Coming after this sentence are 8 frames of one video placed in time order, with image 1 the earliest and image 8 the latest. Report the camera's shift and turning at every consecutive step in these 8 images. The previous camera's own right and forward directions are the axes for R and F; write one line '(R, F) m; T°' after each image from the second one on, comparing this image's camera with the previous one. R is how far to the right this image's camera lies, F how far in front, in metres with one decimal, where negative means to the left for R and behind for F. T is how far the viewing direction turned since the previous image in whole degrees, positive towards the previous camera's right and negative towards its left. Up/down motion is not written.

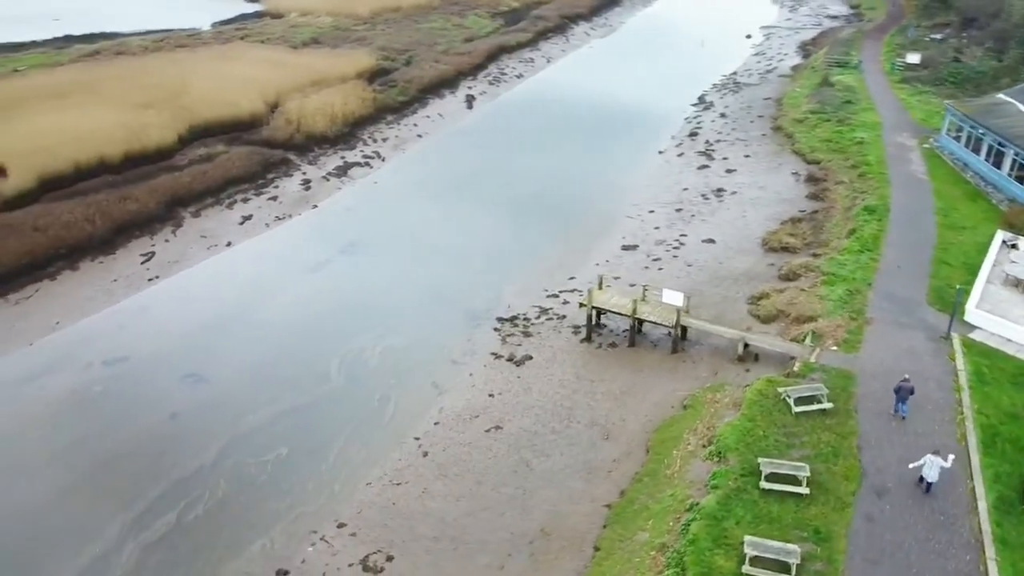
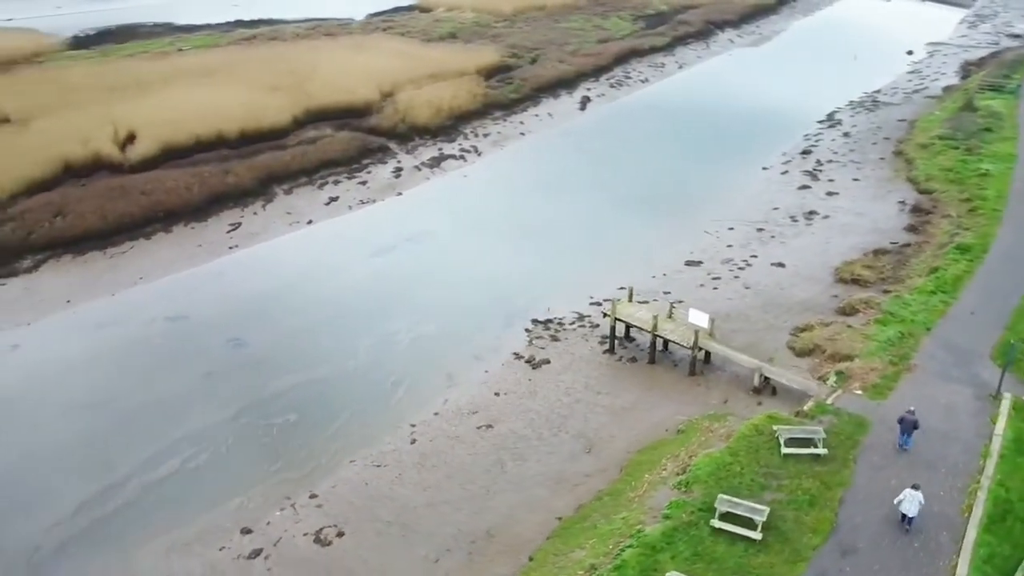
(+3.5, +0.3) m; -11°
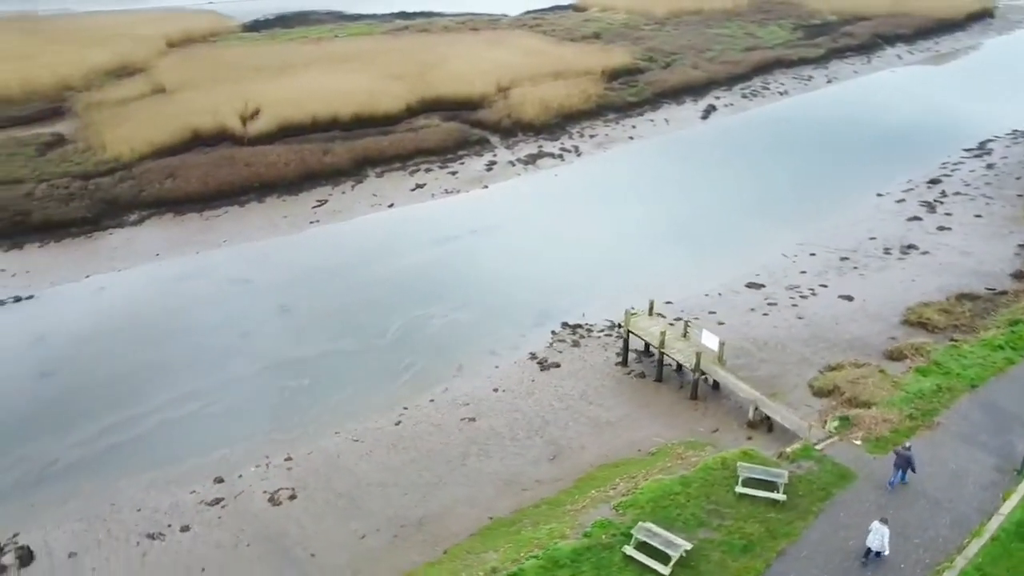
(+4.1, +0.5) m; -12°
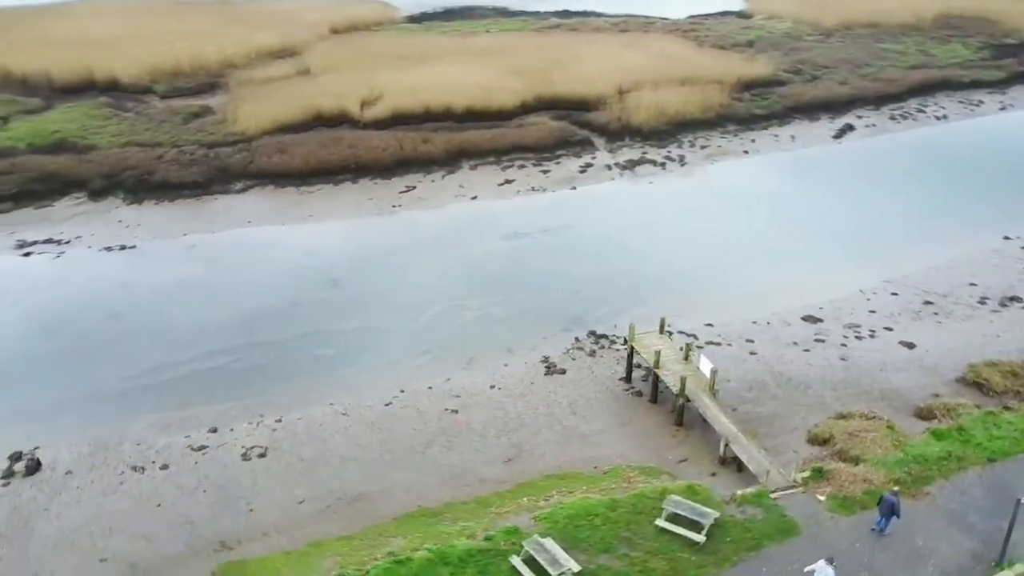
(+4.3, +0.5) m; -13°
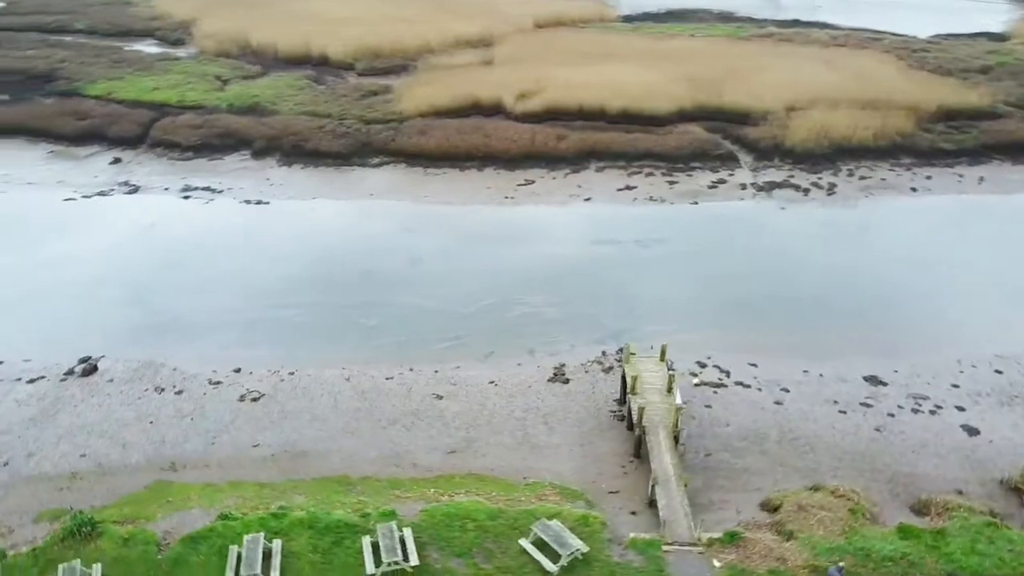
(+5.8, +0.9) m; -17°
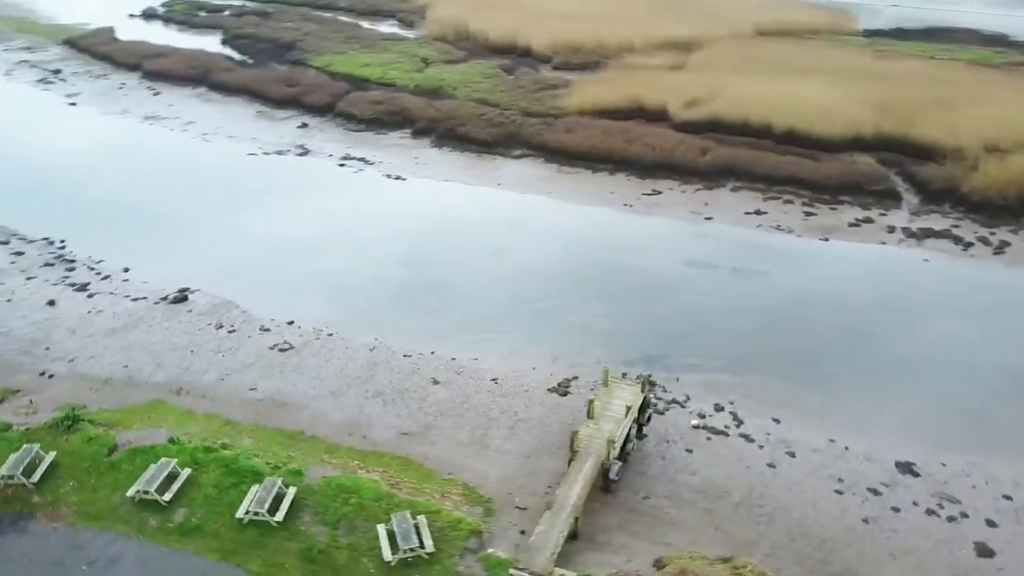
(+6.0, +0.9) m; -18°
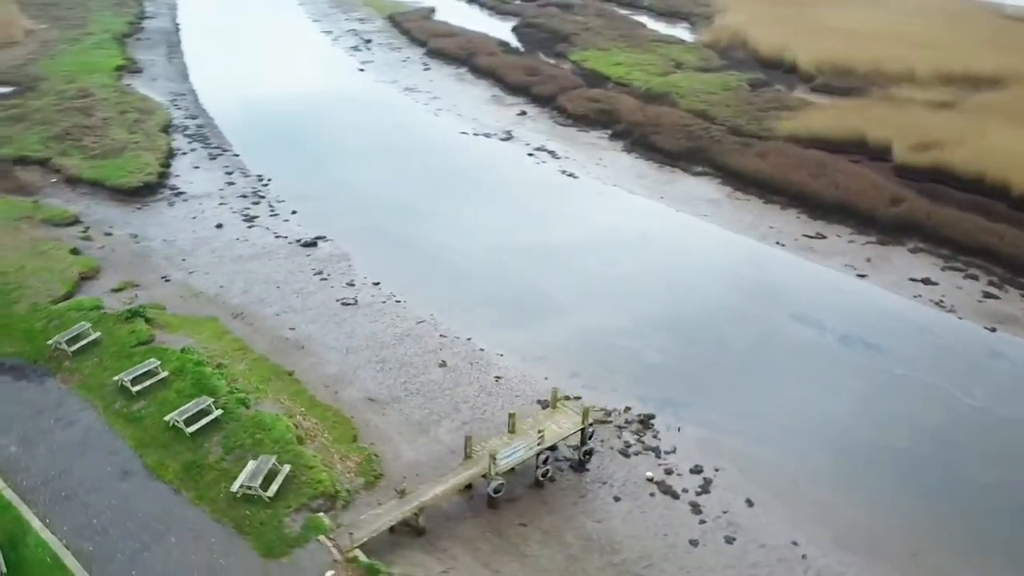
(+7.8, +1.5) m; -23°
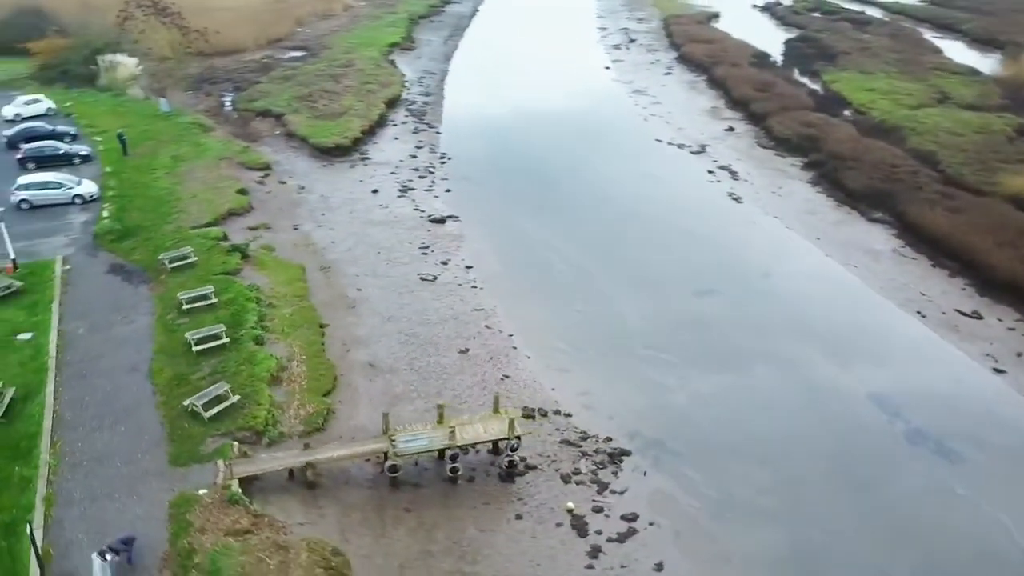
(+7.4, +1.3) m; -22°
